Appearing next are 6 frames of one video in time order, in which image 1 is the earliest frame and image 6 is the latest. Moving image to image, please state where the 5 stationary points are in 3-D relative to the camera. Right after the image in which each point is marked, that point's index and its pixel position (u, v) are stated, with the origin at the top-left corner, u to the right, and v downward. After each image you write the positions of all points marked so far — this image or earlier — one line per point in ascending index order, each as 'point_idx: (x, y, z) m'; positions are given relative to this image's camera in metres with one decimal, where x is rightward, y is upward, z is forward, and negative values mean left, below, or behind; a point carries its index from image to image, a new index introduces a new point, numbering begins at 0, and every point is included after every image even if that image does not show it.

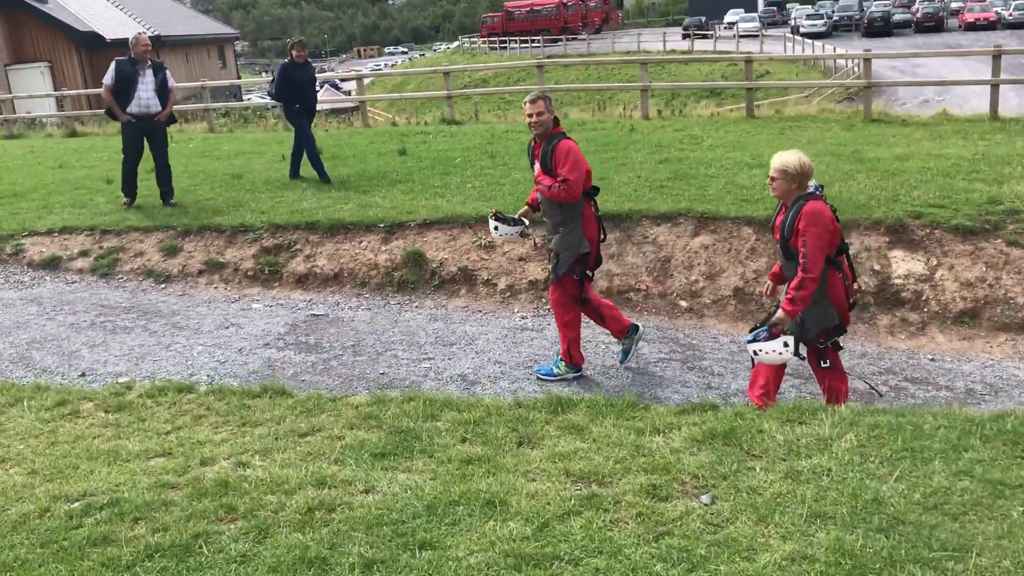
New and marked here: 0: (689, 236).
0: (+1.4, +0.4, +7.5) m
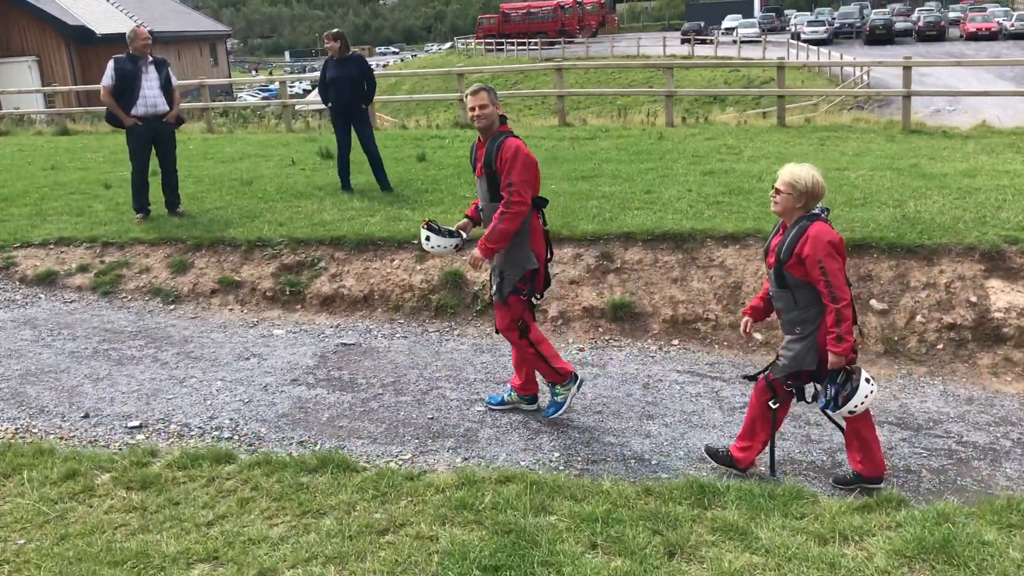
0: (+1.7, +0.2, +6.8) m
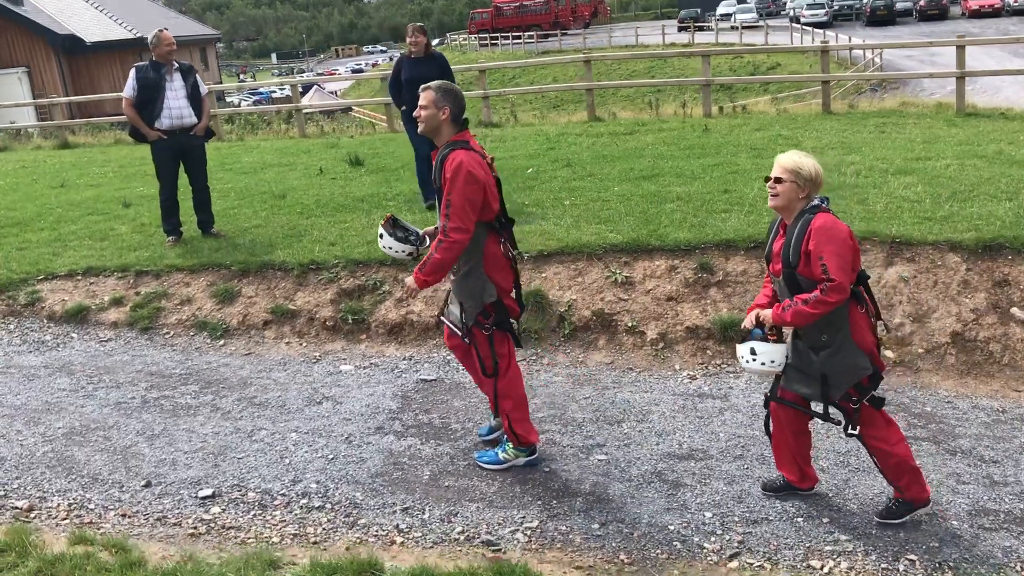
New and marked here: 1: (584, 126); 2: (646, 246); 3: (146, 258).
0: (+2.3, +0.1, +6.1) m
1: (+1.0, +2.2, +13.8) m
2: (+0.9, +0.3, +6.4) m
3: (-2.6, +0.2, +7.0) m
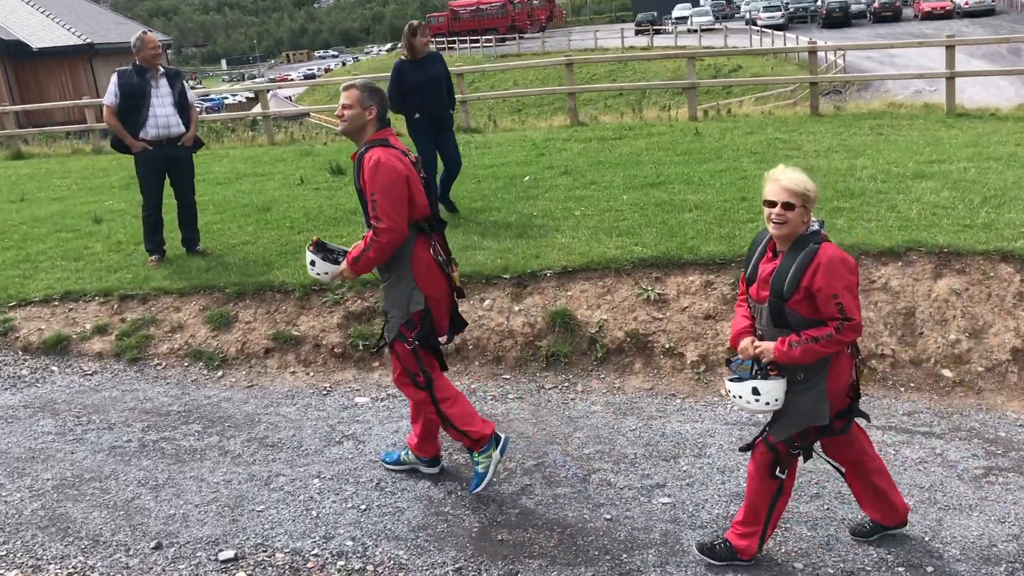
0: (+2.4, +0.1, +5.7) m
1: (+0.8, +2.1, +13.4) m
2: (+1.0, +0.2, +6.0) m
3: (-2.4, +0.1, +6.4) m
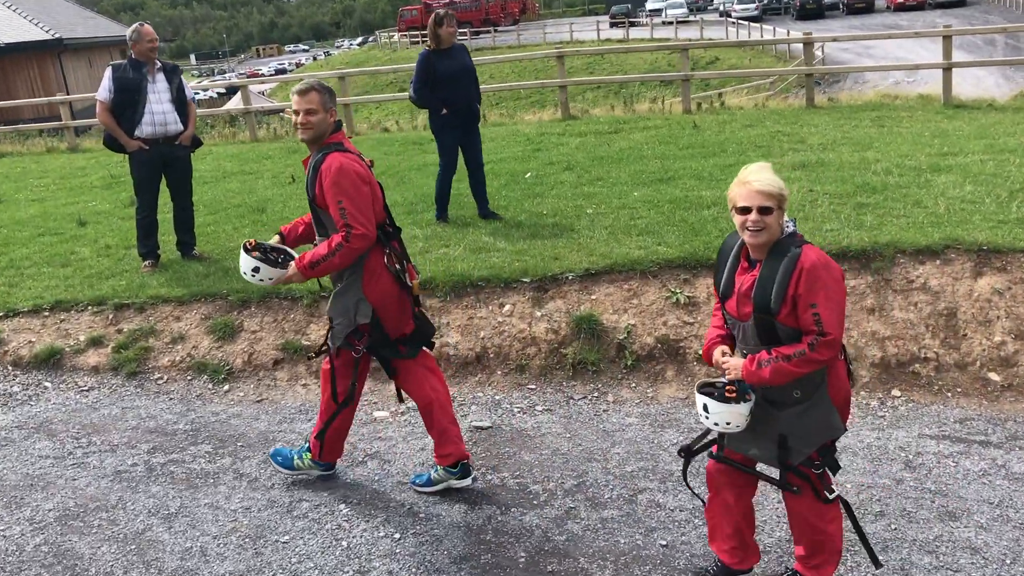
0: (+2.5, +0.1, +5.5) m
1: (+0.6, +2.1, +13.1) m
2: (+1.1, +0.2, +5.7) m
3: (-2.3, 0.0, +6.0) m
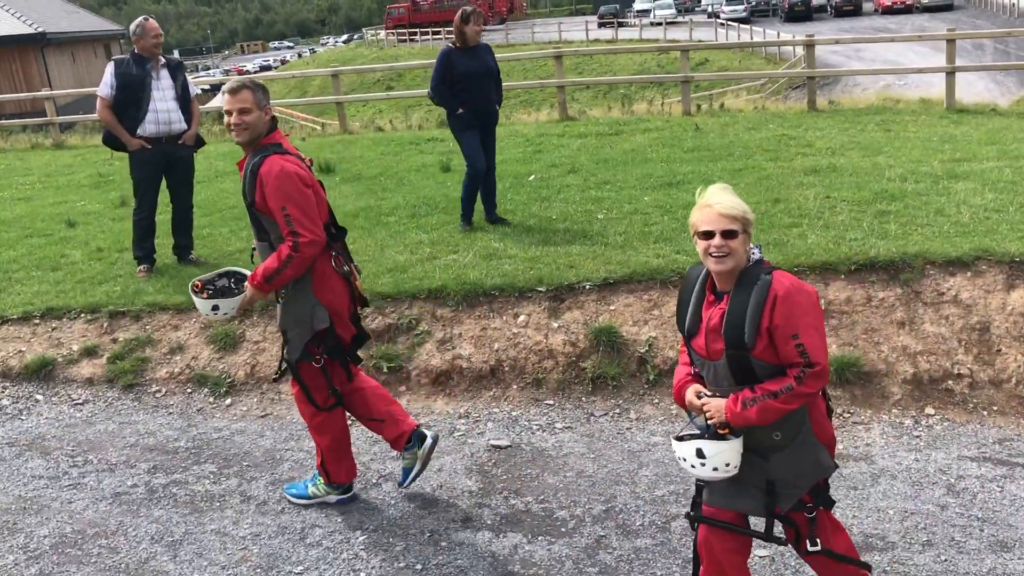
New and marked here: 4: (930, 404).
0: (+2.6, 0.0, +5.3) m
1: (+0.6, +2.1, +12.8) m
2: (+1.2, +0.1, +5.5) m
3: (-2.3, 0.0, +5.7) m
4: (+2.0, -0.6, +4.9) m
